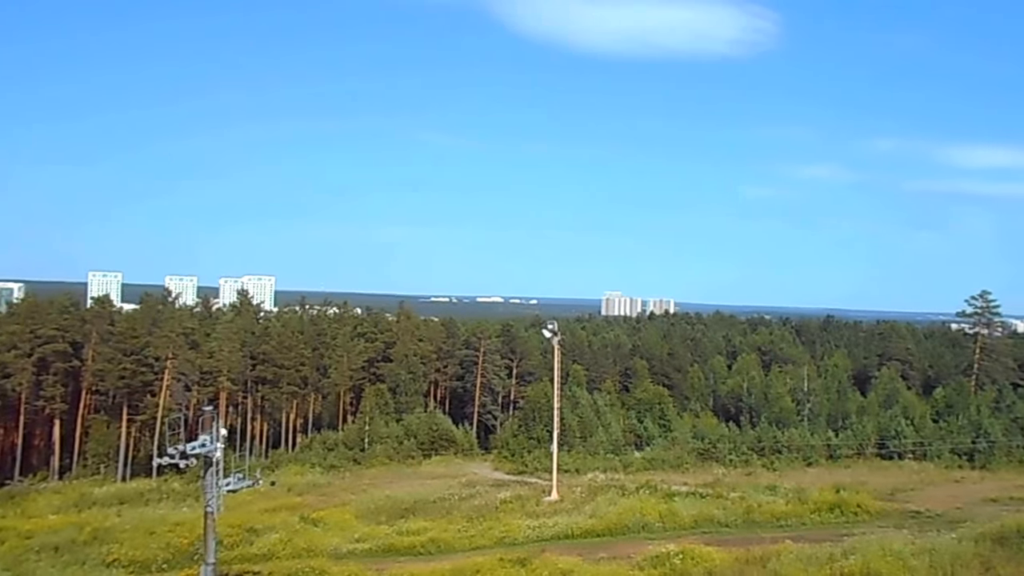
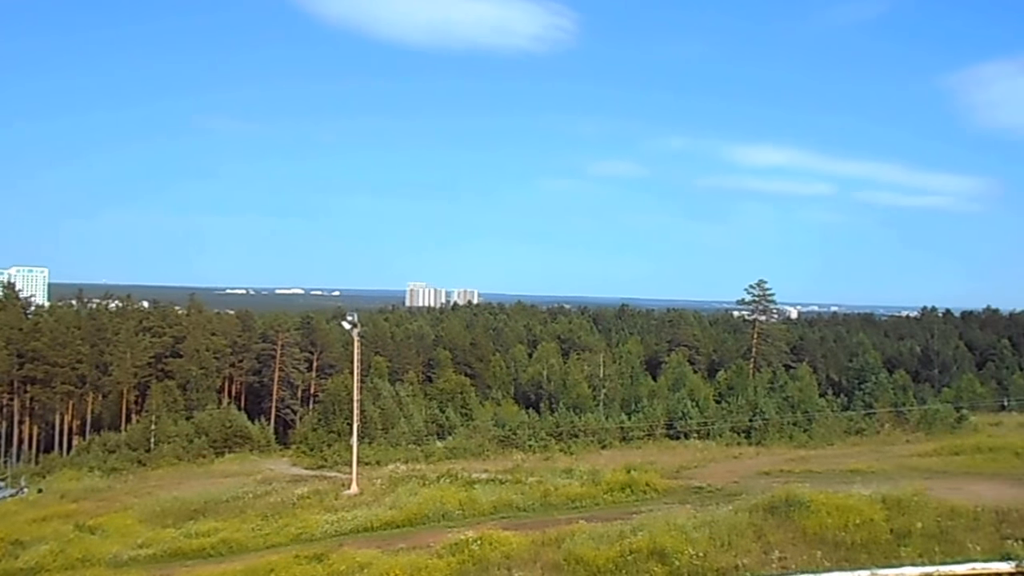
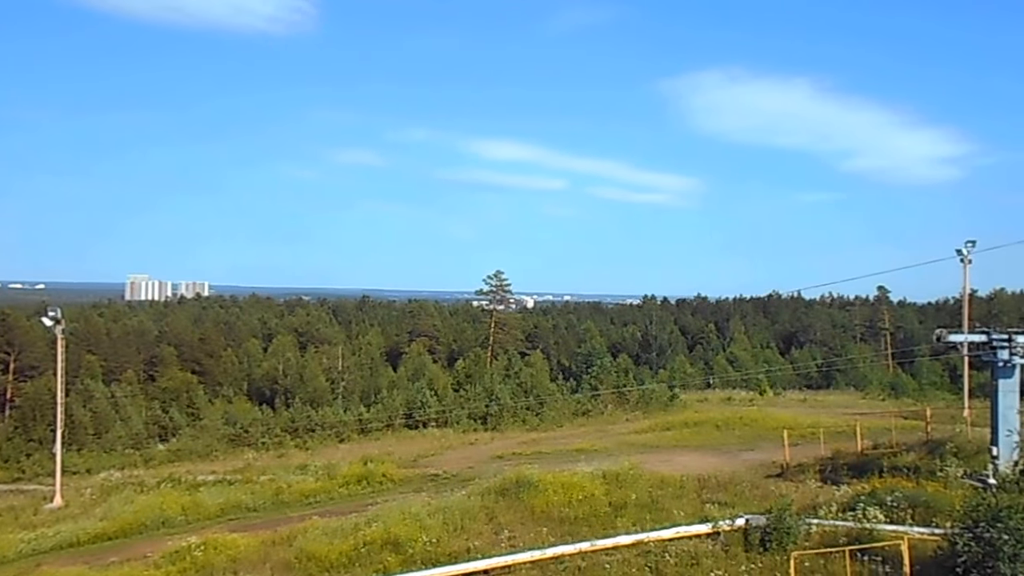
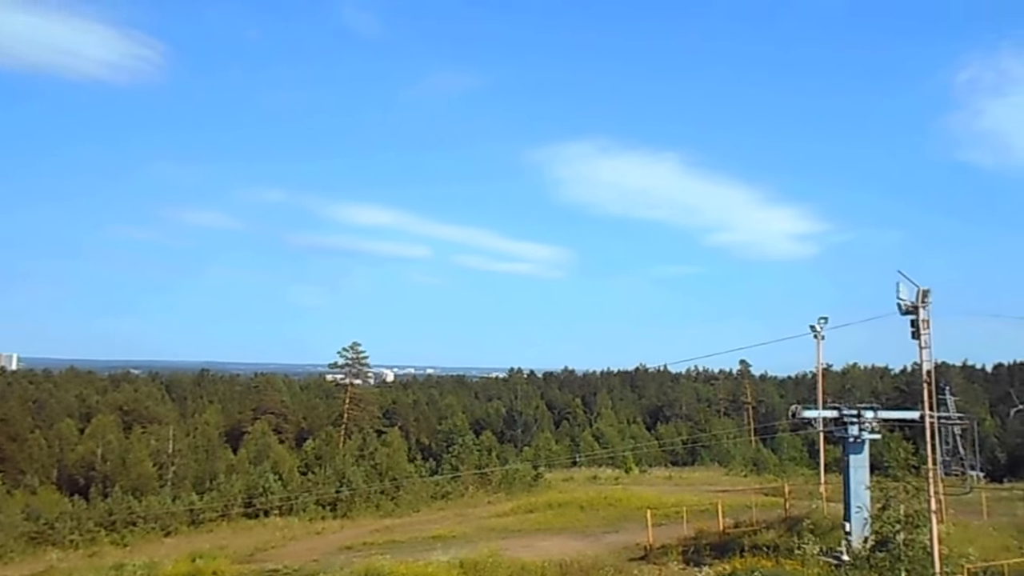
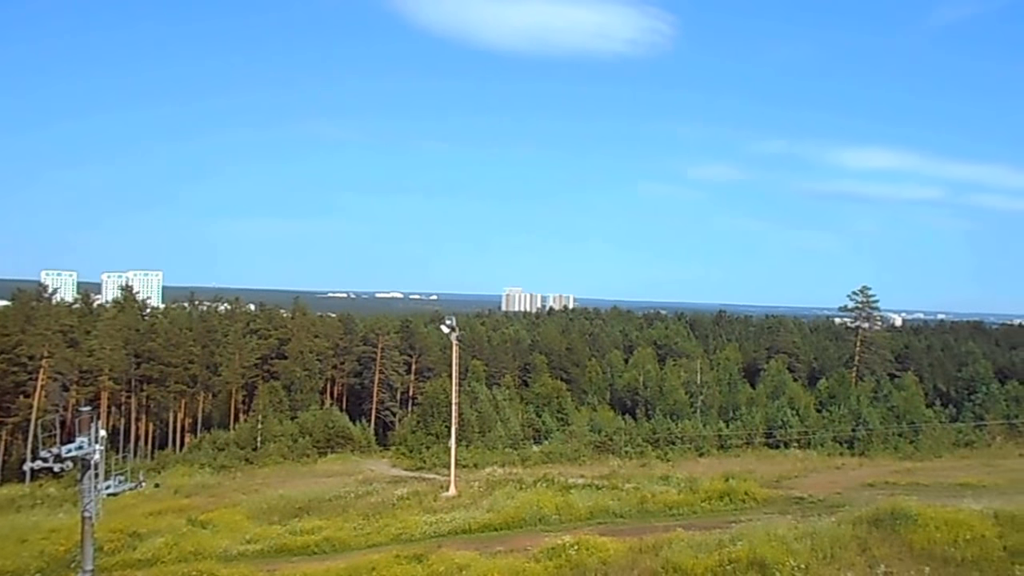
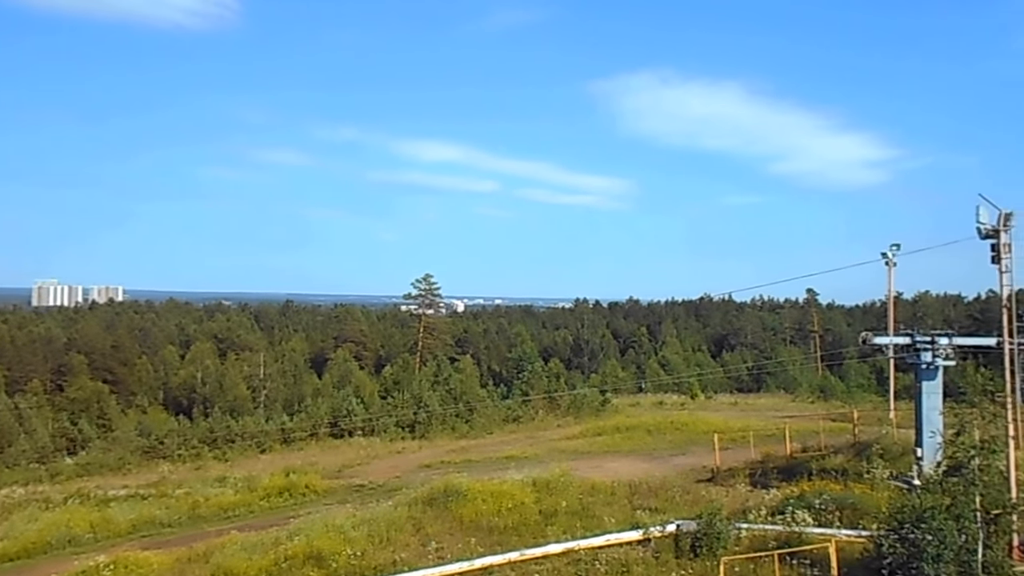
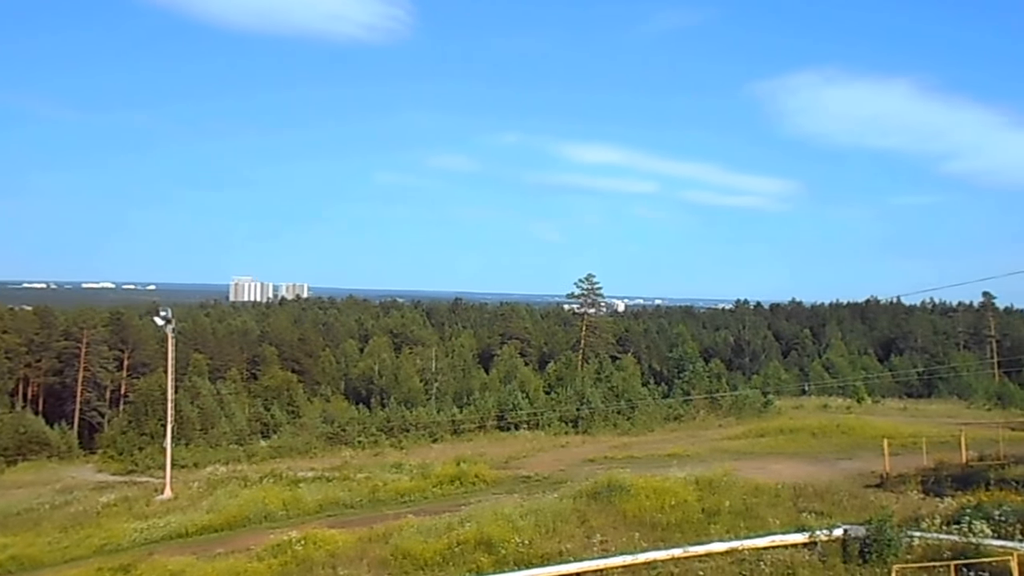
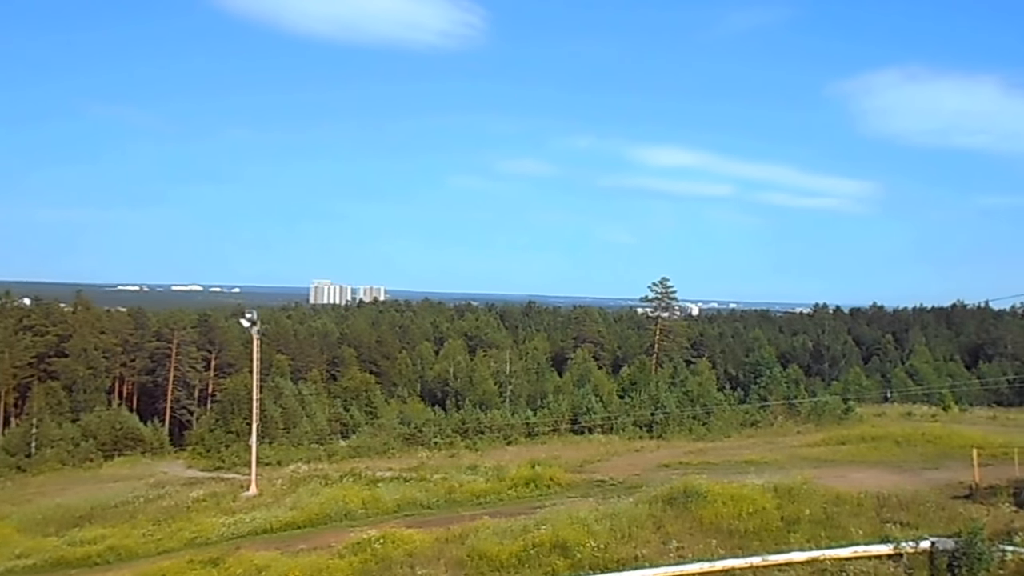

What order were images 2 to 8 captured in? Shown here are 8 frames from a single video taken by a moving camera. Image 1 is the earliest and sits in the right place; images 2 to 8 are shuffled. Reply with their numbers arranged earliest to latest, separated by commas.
5, 2, 8, 7, 3, 6, 4
